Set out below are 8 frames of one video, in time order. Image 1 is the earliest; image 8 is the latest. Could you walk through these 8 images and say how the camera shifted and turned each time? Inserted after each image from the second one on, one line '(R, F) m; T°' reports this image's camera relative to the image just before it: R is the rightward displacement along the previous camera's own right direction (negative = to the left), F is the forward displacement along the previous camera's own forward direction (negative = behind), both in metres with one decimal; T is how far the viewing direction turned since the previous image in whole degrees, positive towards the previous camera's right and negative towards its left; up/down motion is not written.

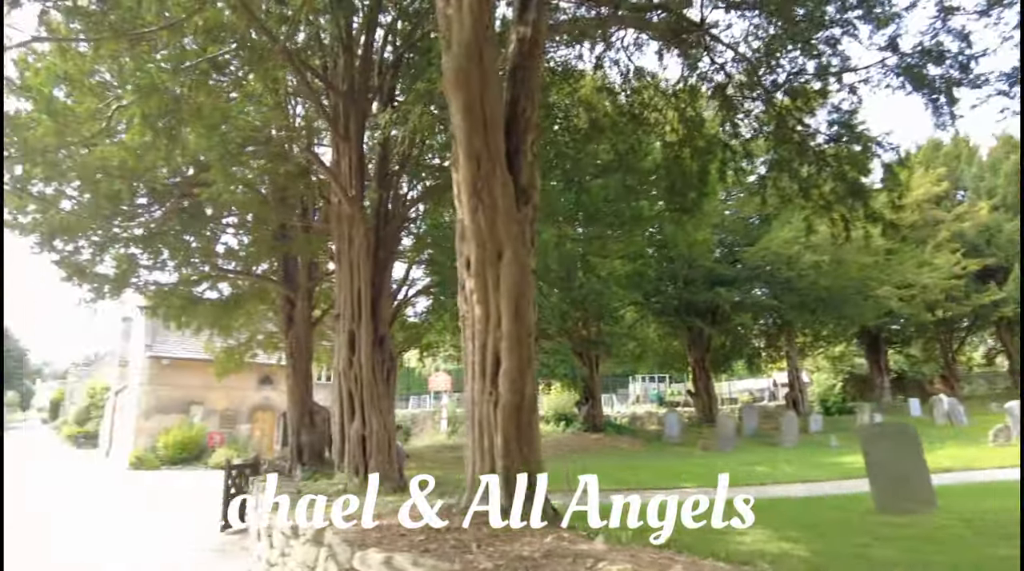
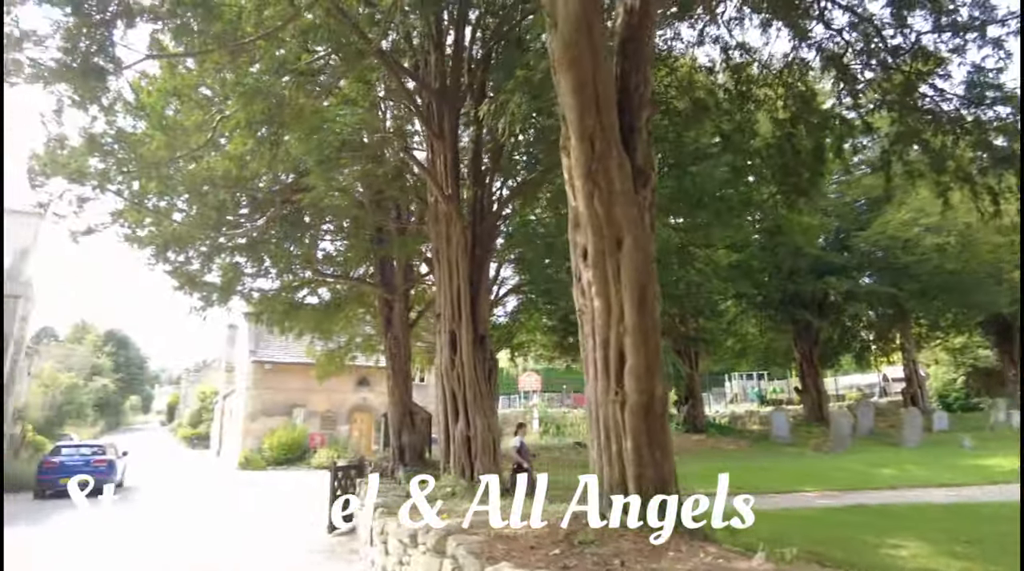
(-0.3, +0.3) m; -7°
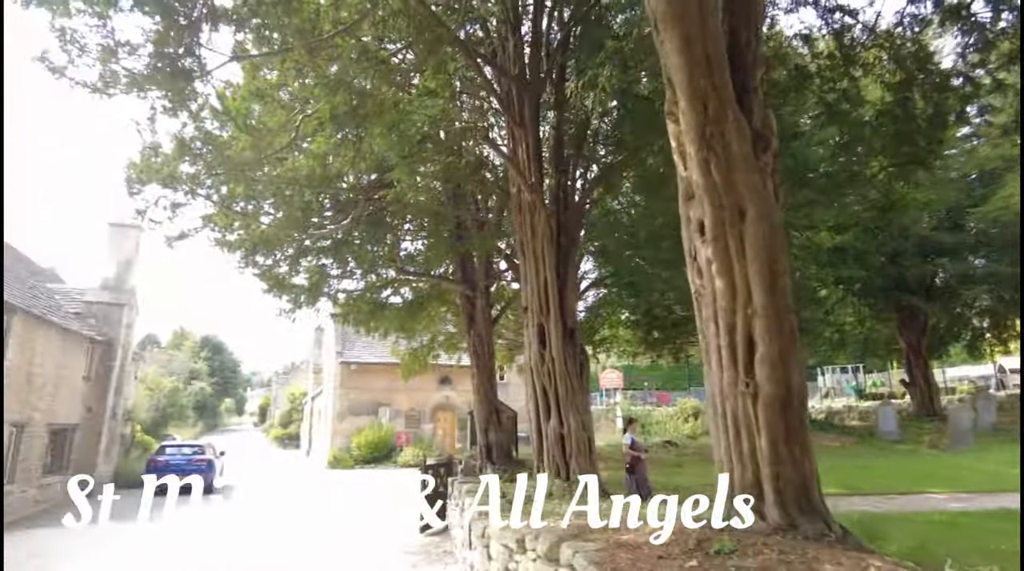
(-0.2, +0.4) m; -6°
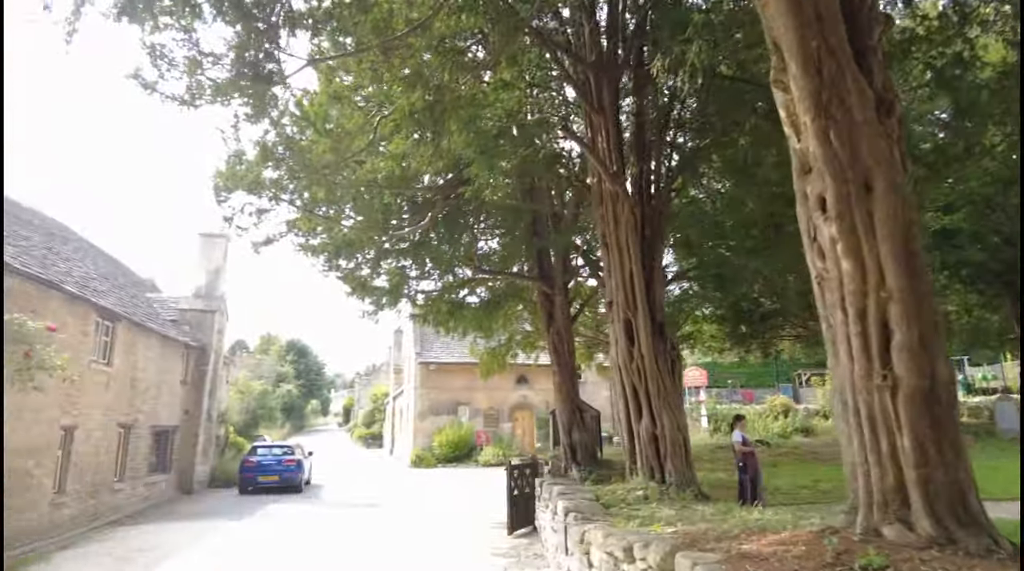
(-0.2, +0.3) m; -6°
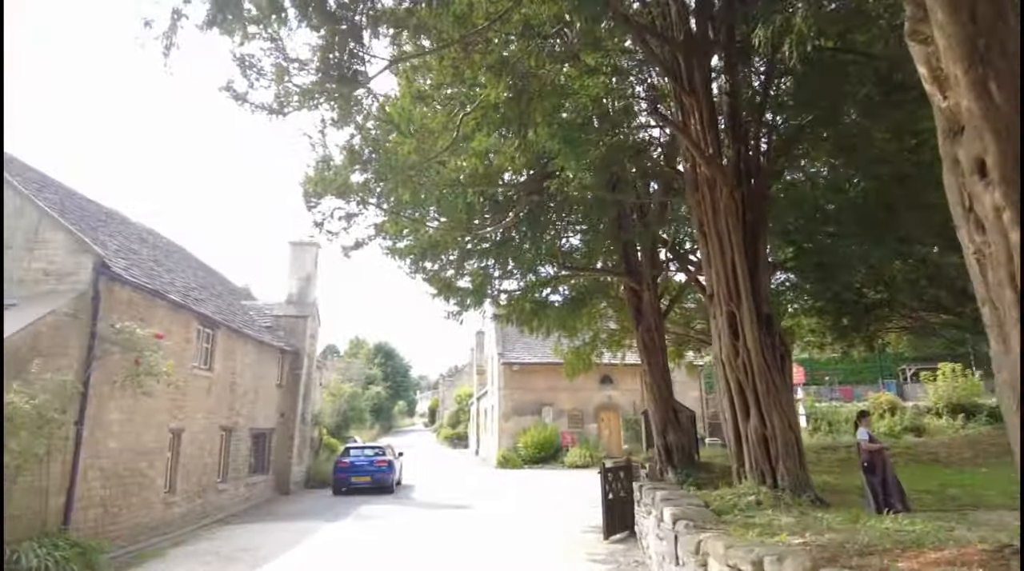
(-0.2, +0.3) m; -7°
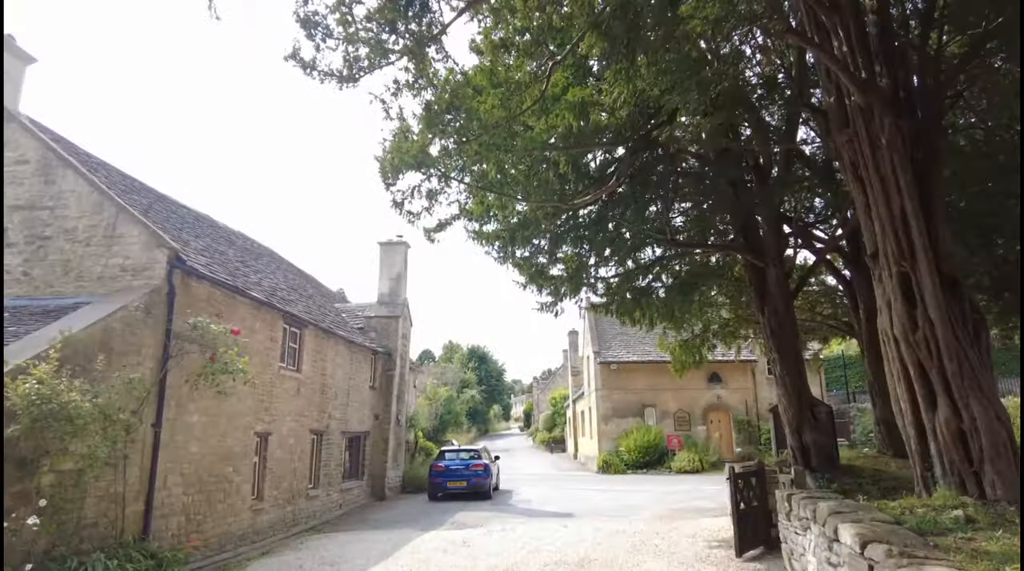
(-0.2, +1.2) m; -8°
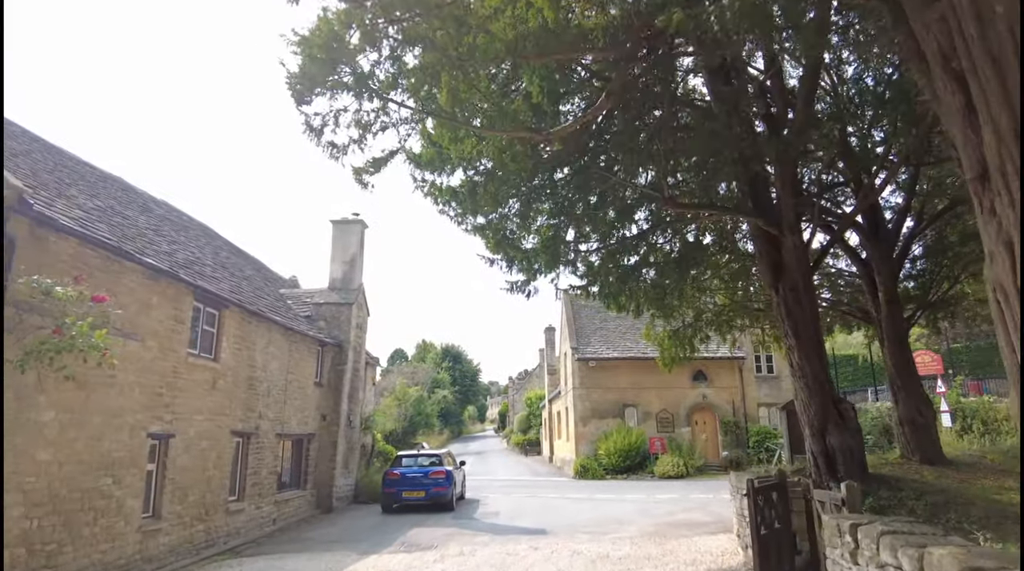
(+0.2, +2.1) m; +2°
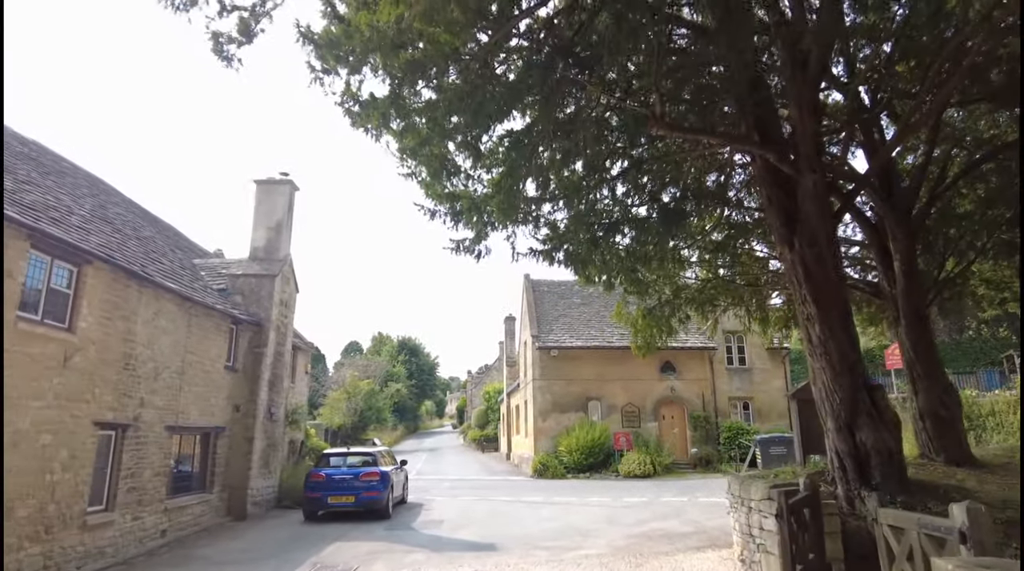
(+0.2, +2.2) m; +3°
